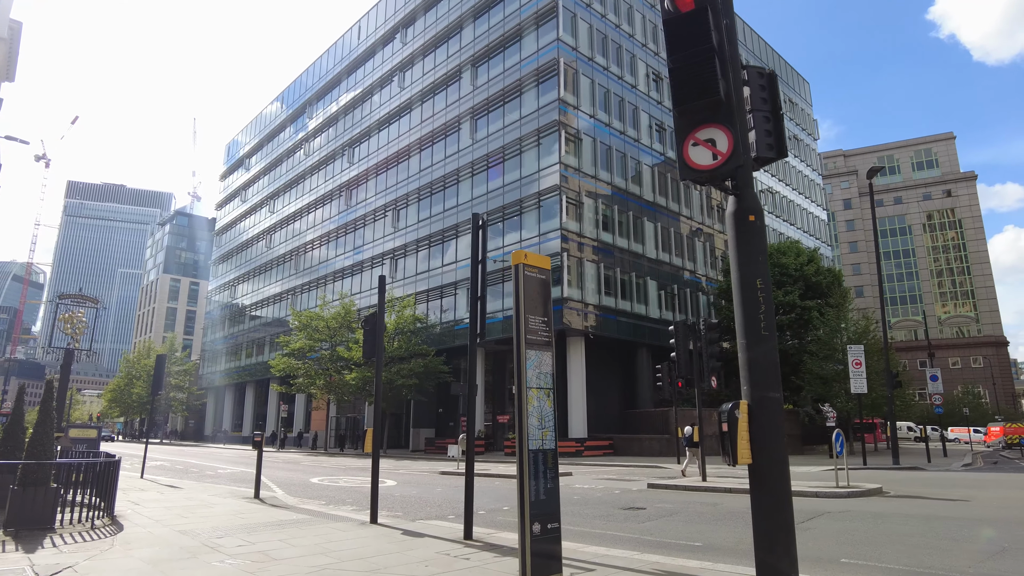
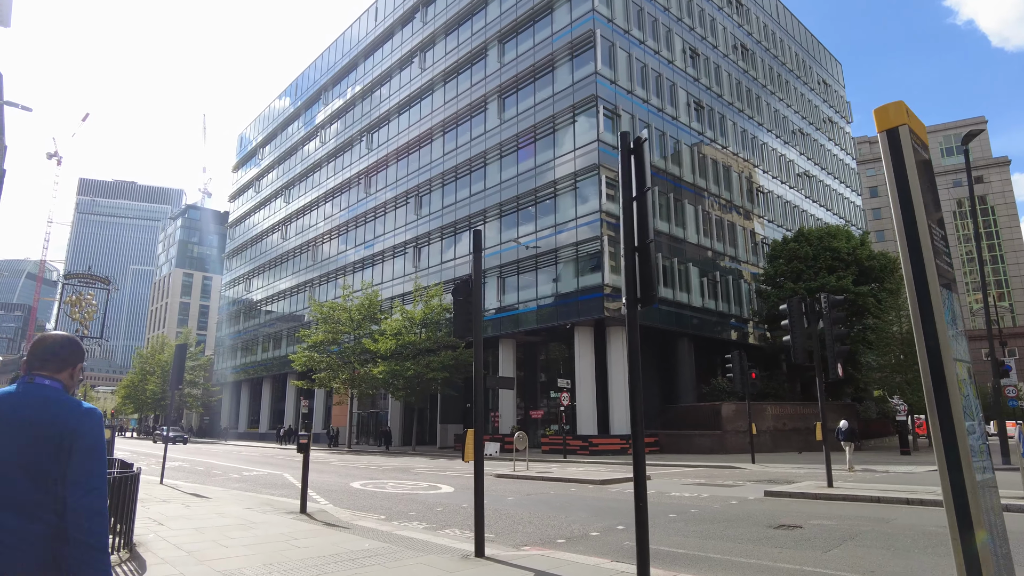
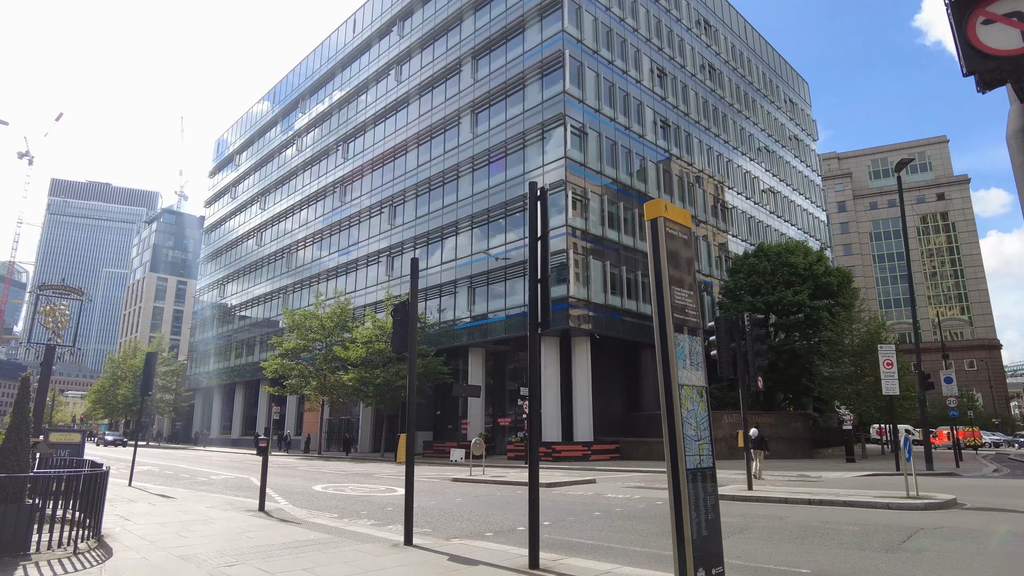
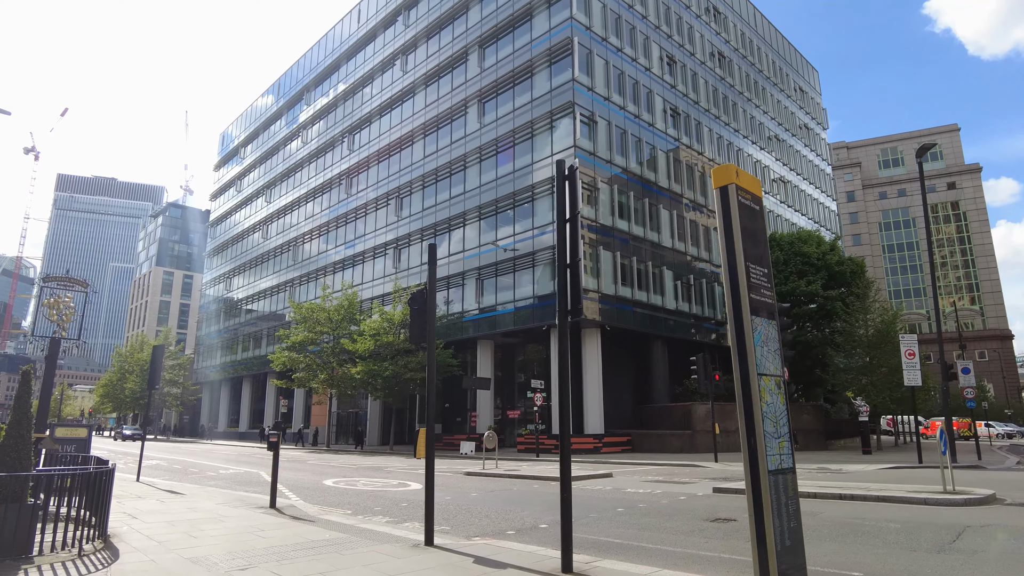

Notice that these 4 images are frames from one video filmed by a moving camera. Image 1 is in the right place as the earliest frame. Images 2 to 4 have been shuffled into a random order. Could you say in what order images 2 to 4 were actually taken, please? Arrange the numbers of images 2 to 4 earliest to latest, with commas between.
3, 4, 2
